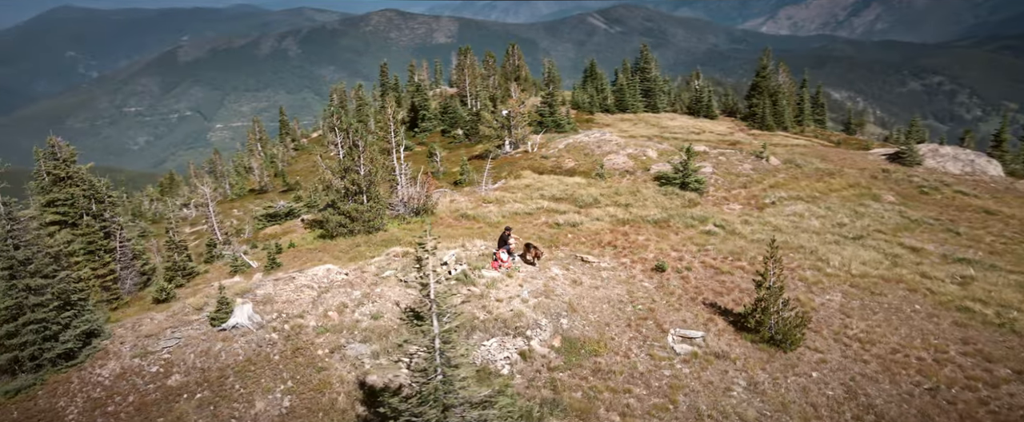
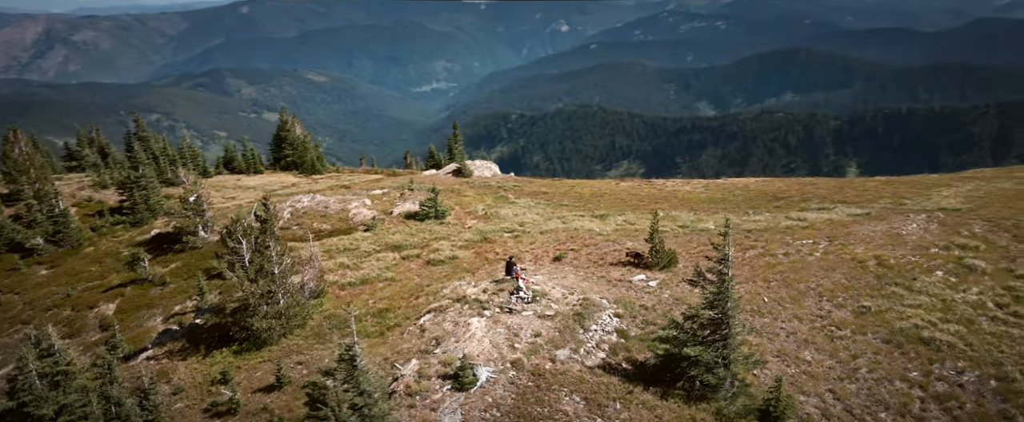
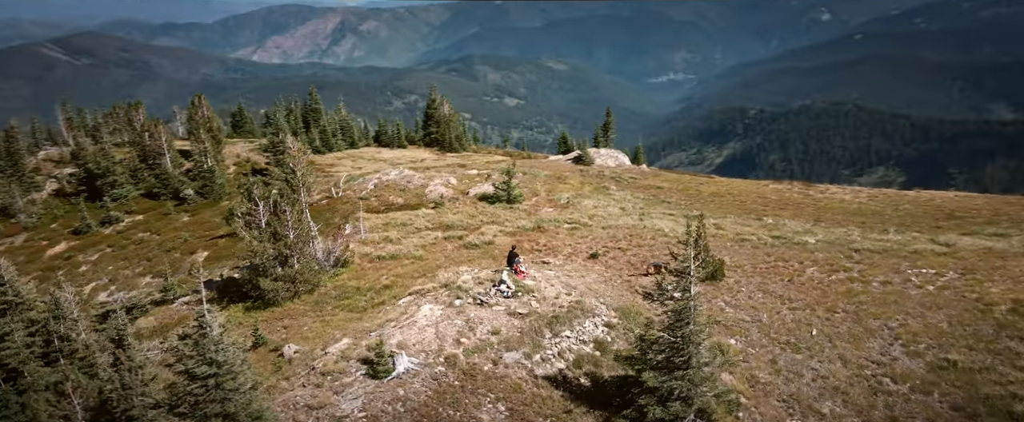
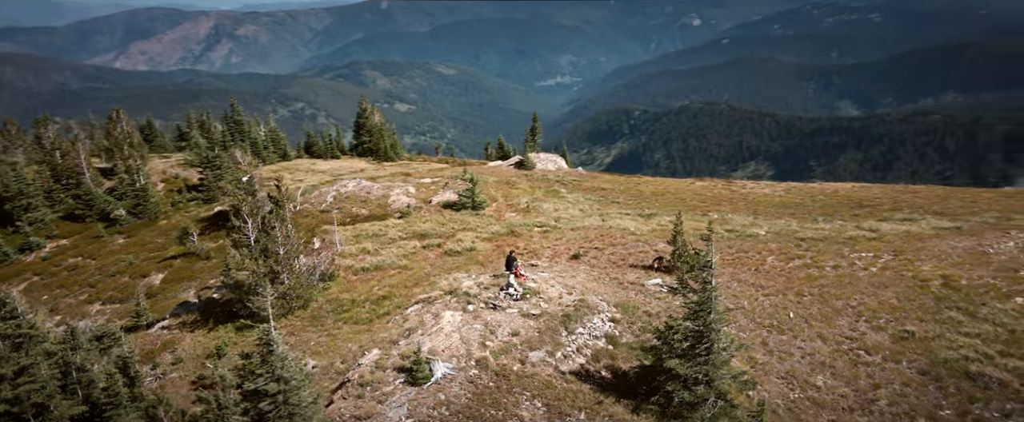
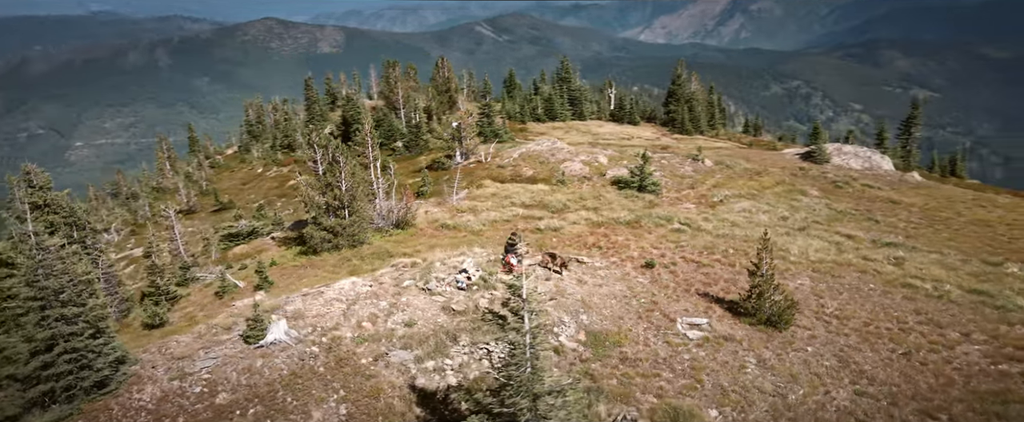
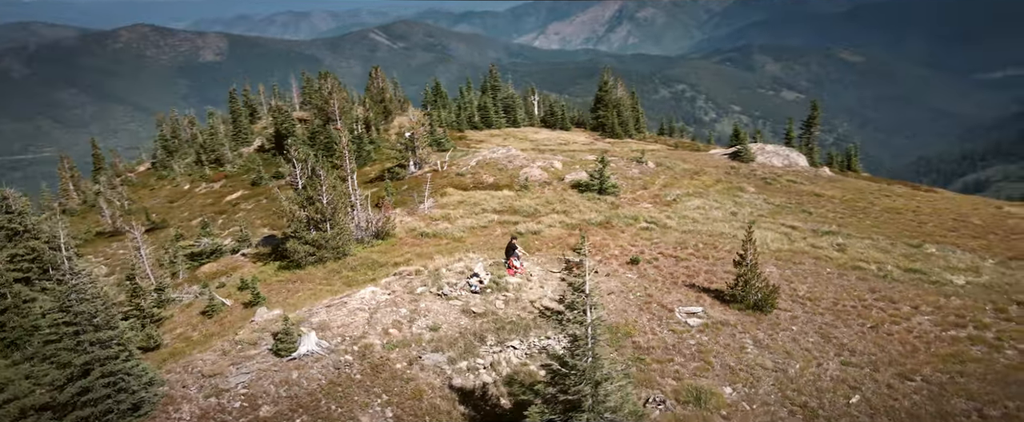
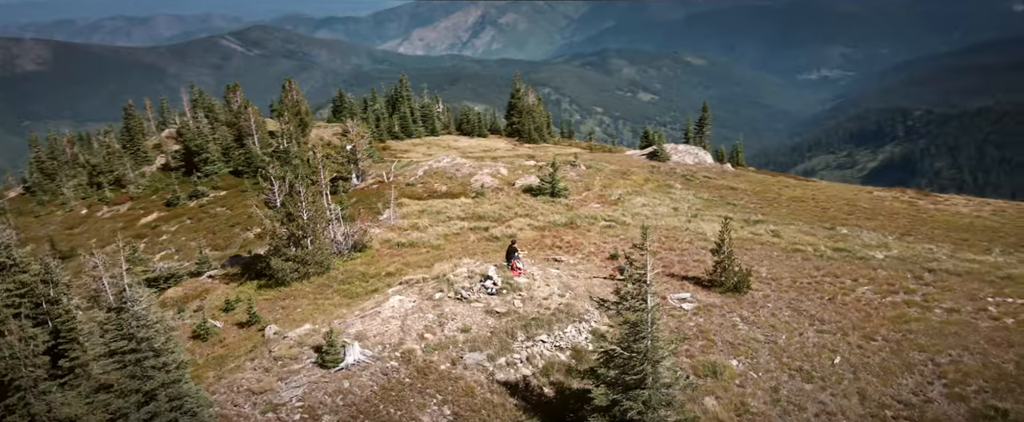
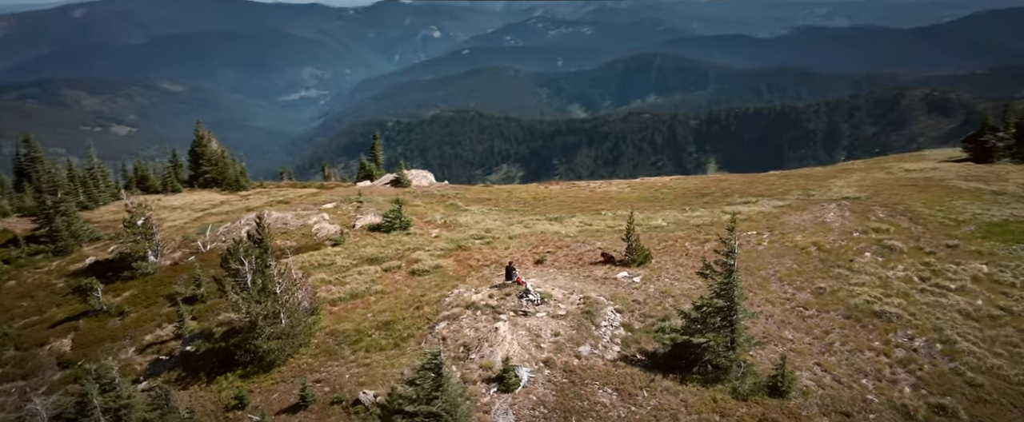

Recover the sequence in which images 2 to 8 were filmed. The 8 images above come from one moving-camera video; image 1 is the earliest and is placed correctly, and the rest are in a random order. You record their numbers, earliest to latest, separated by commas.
5, 6, 7, 3, 4, 2, 8
